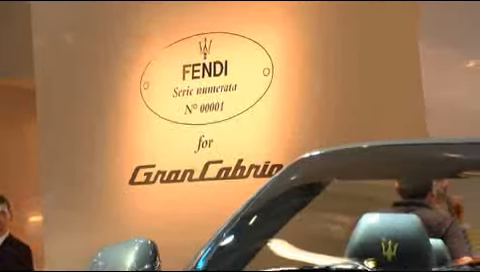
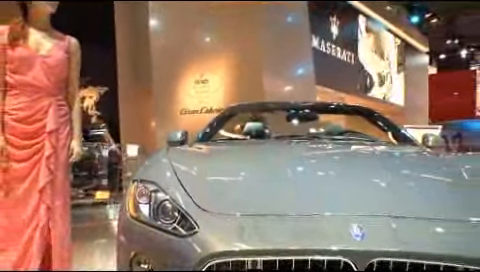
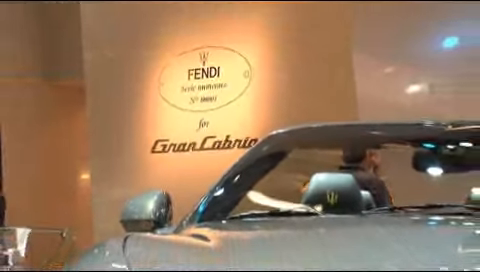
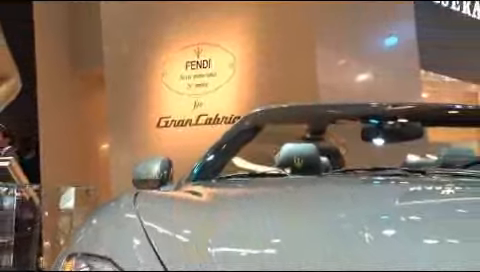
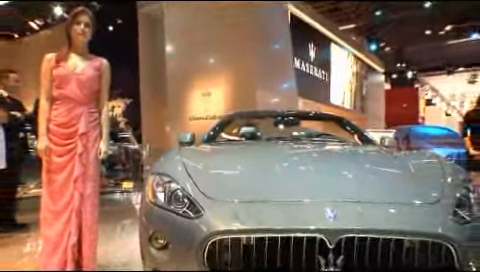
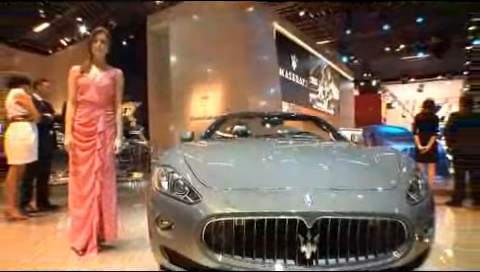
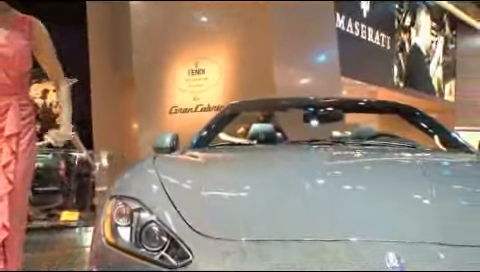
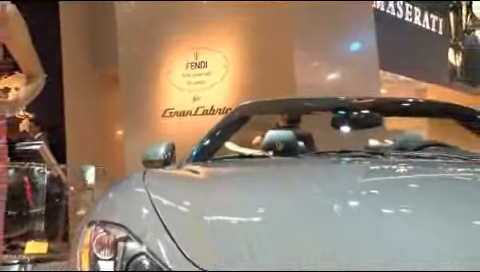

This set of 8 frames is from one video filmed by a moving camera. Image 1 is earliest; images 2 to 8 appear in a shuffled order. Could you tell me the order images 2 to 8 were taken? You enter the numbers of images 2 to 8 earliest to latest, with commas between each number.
3, 4, 8, 7, 2, 5, 6
